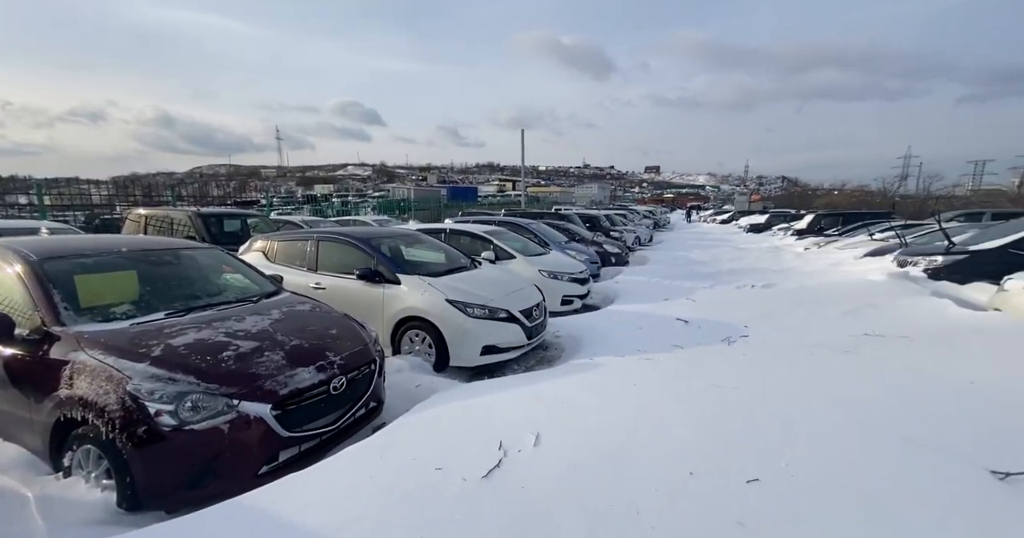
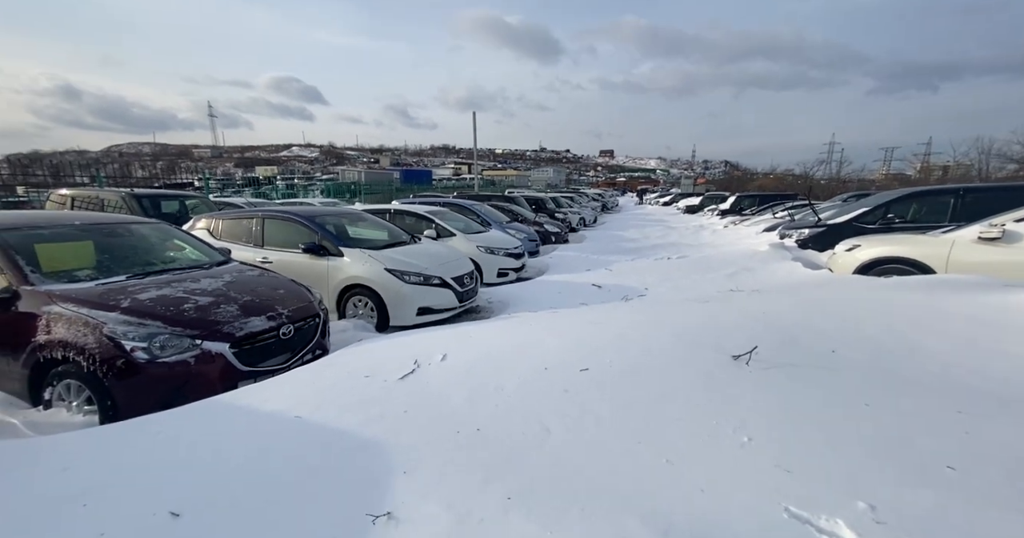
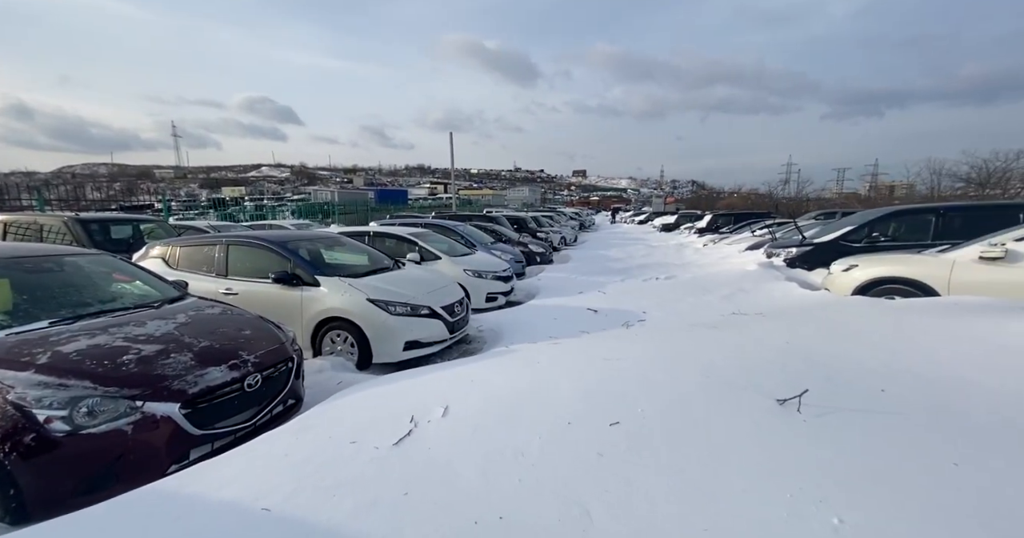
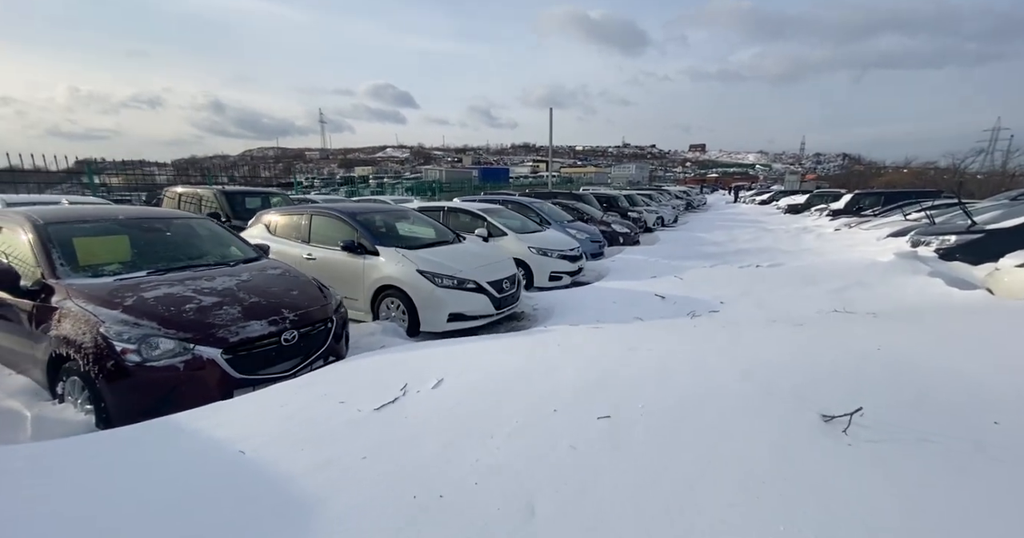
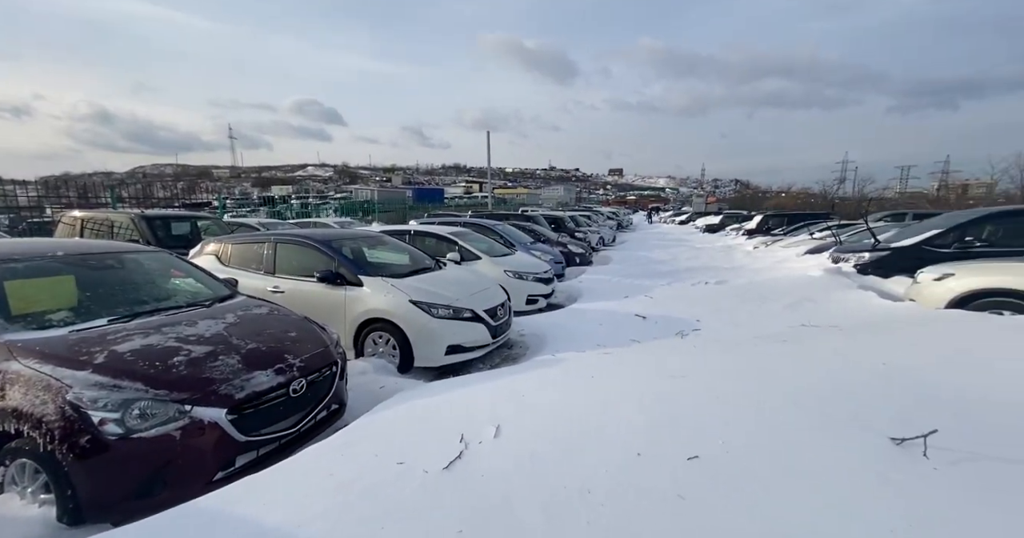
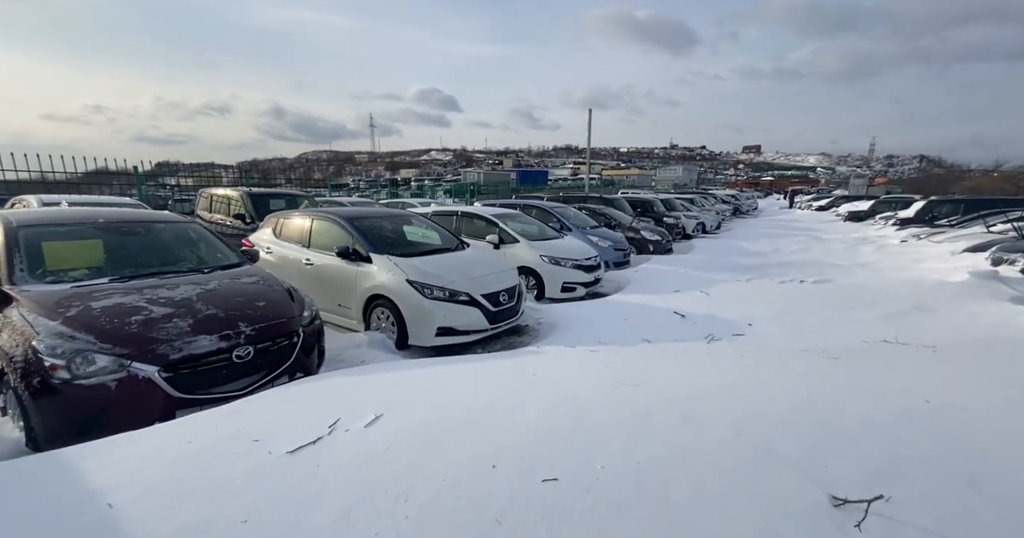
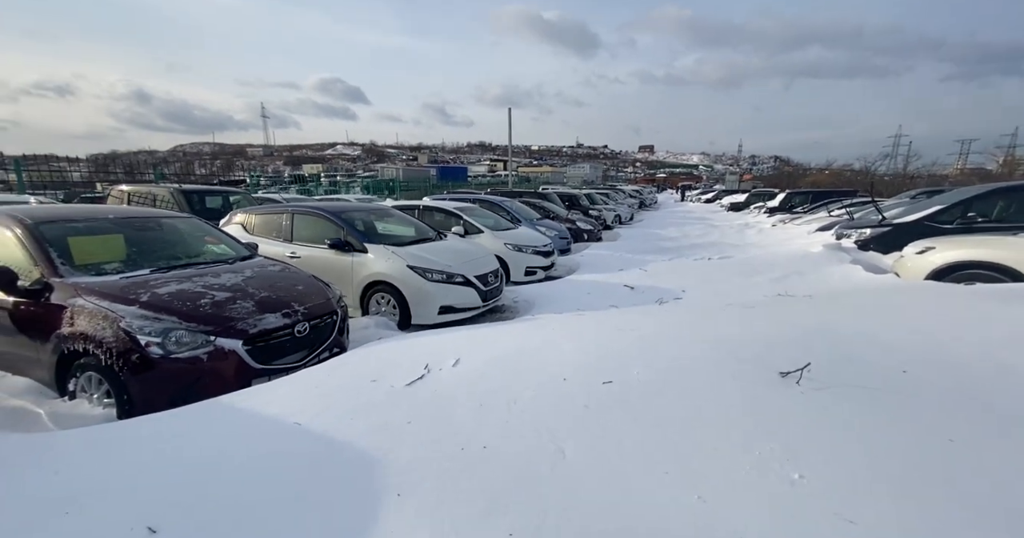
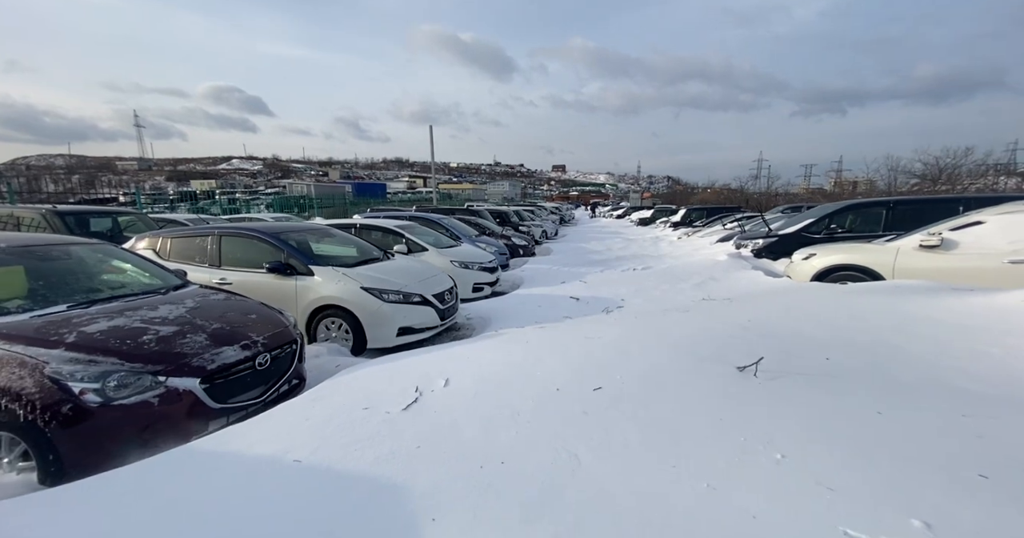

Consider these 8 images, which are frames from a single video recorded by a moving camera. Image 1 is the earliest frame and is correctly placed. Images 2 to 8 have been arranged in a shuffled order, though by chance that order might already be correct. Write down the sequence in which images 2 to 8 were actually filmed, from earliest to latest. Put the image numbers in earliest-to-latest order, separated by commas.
5, 3, 8, 2, 7, 4, 6
